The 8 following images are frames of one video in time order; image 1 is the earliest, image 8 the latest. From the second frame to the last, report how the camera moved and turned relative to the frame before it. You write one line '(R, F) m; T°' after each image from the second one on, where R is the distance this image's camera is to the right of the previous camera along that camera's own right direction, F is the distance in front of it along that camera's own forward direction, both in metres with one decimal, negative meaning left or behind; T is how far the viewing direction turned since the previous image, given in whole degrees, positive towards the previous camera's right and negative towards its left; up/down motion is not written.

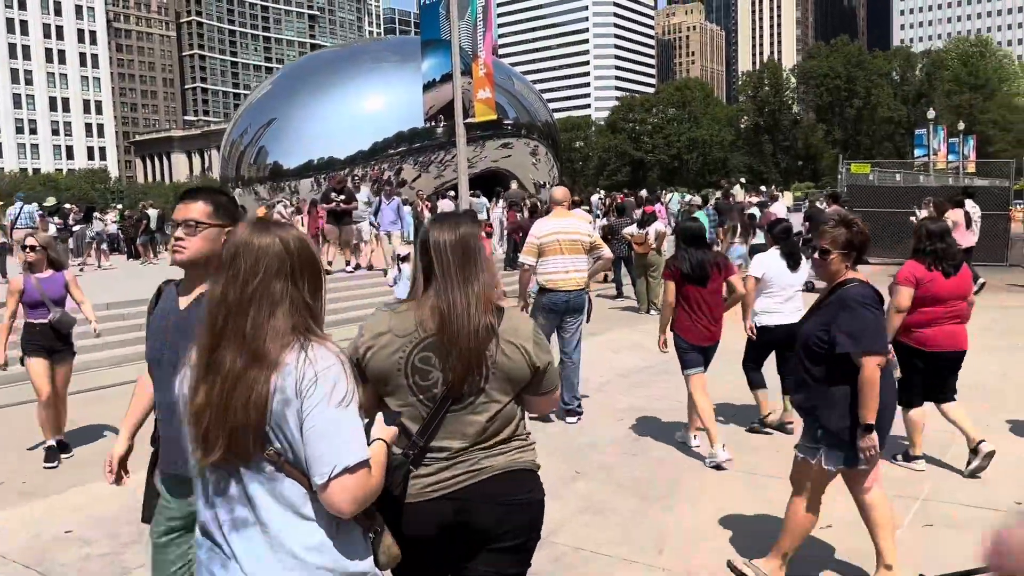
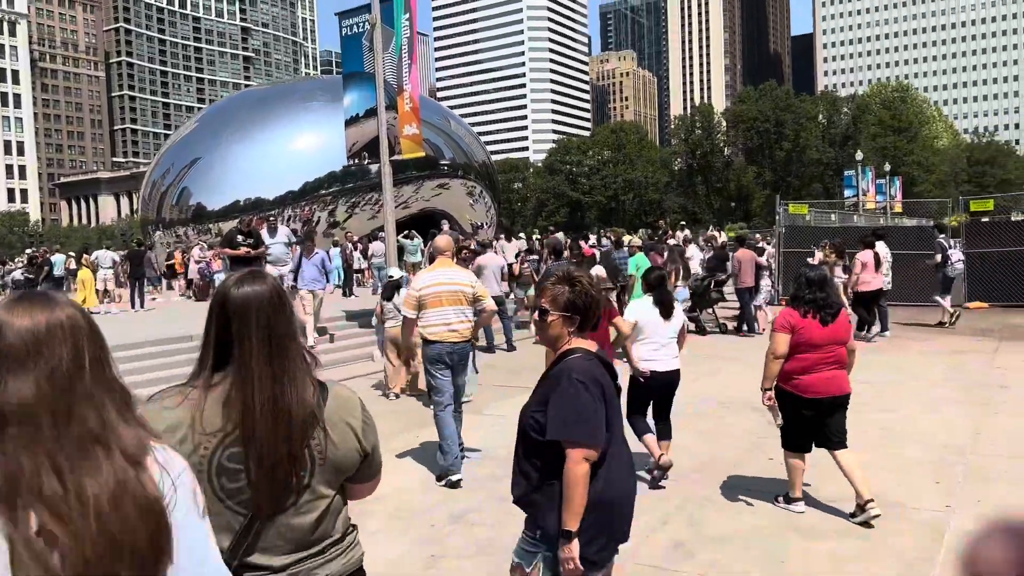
(+0.2, +0.9) m; +4°
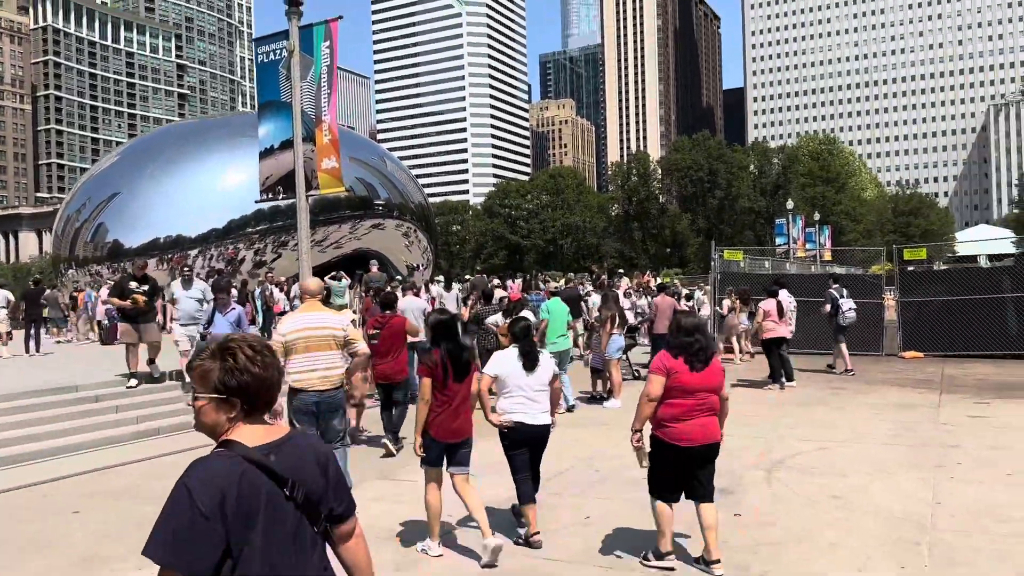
(+0.2, +0.8) m; +4°
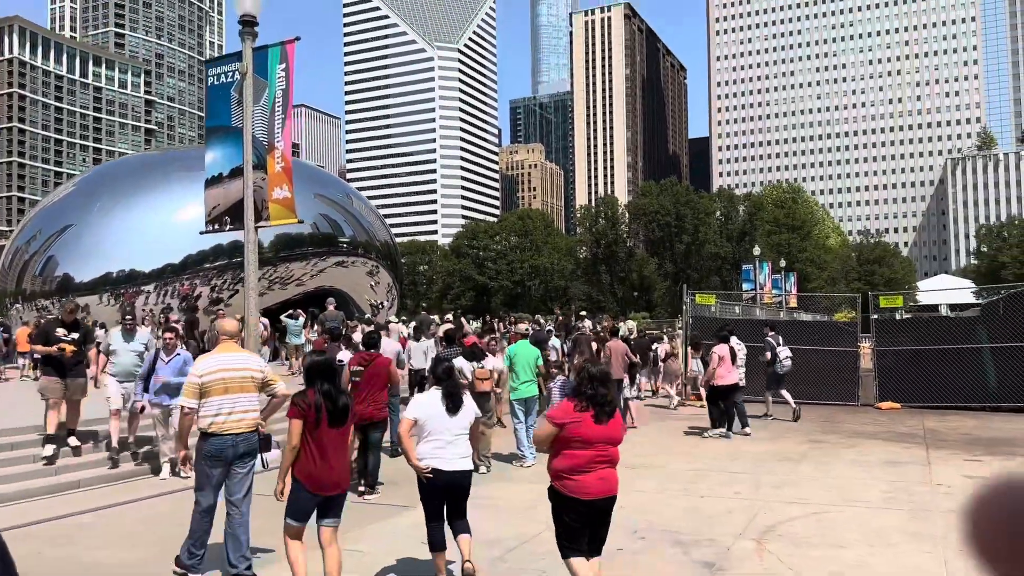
(0.0, +0.8) m; +2°
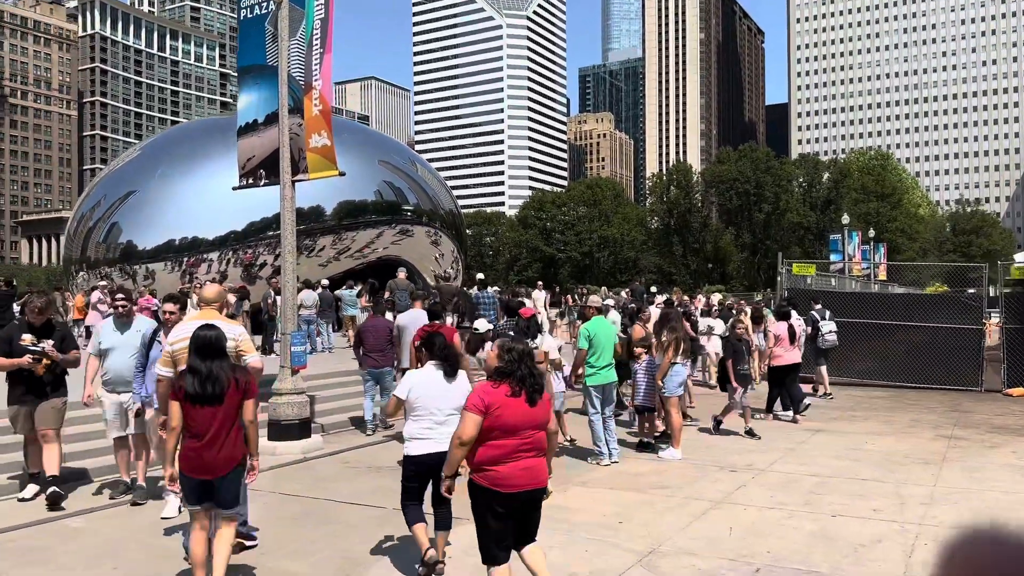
(-0.1, +1.6) m; -5°
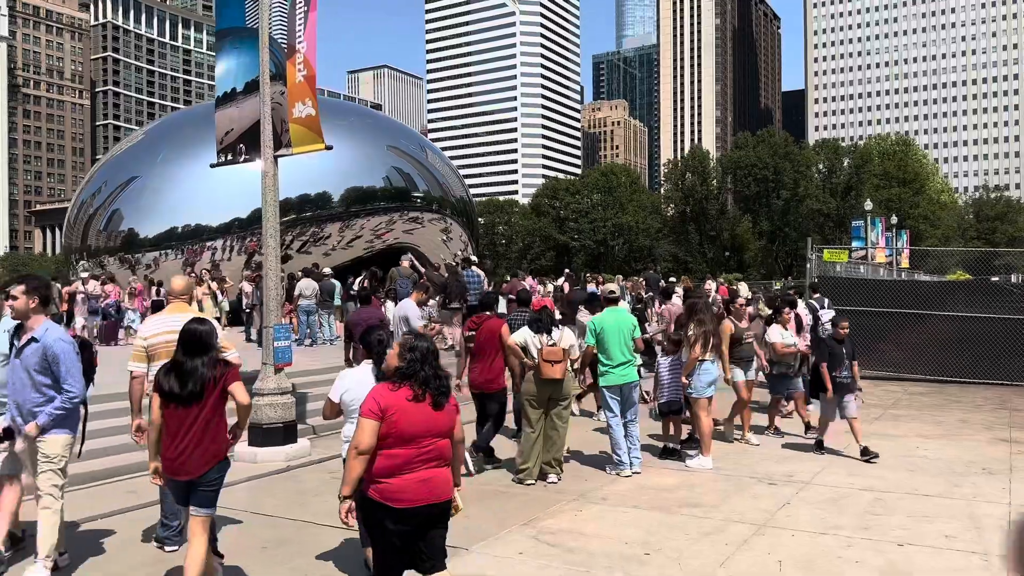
(+0.1, +1.0) m; -1°
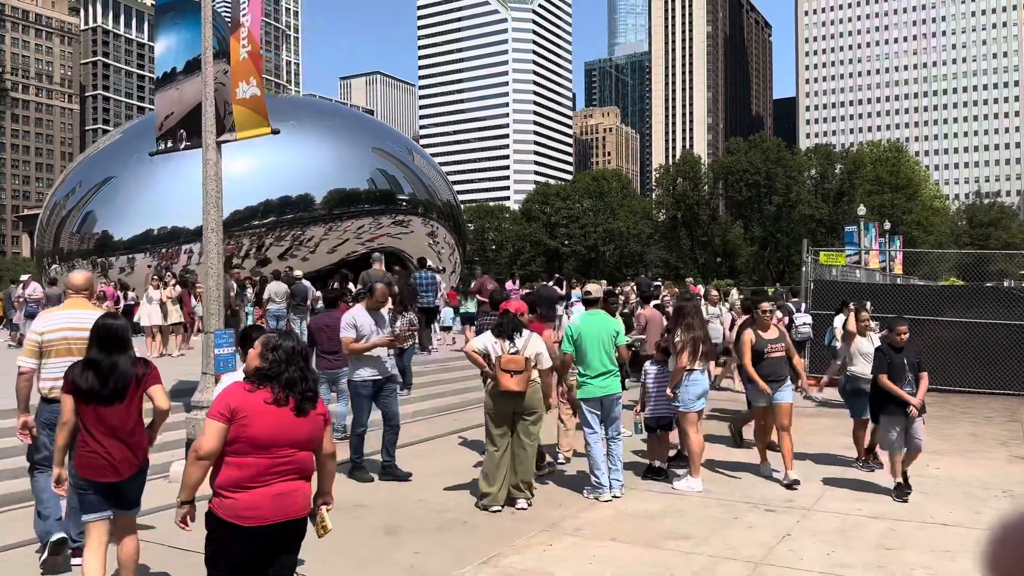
(+0.2, +0.8) m; +1°
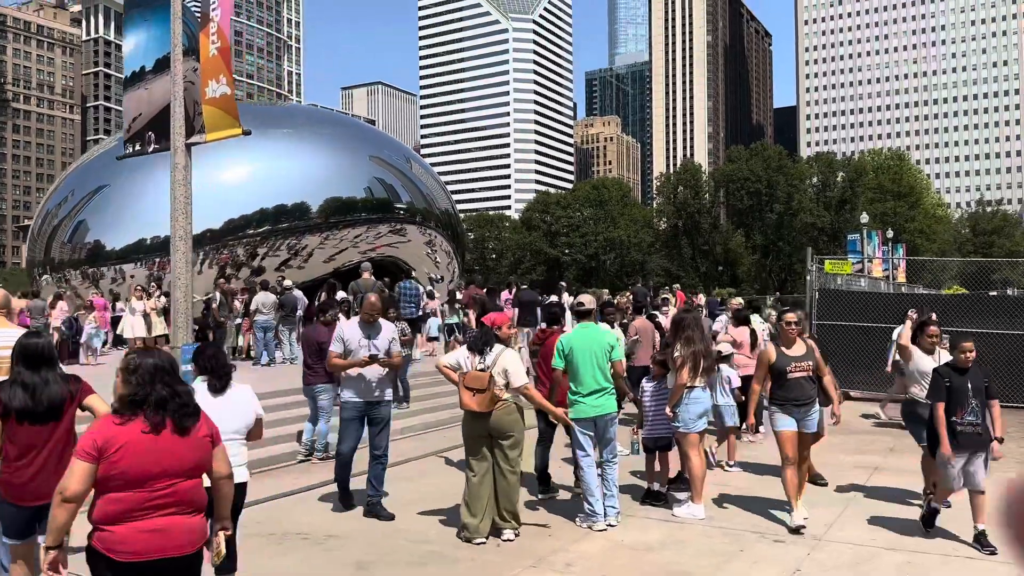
(+0.1, +0.5) m; 0°
